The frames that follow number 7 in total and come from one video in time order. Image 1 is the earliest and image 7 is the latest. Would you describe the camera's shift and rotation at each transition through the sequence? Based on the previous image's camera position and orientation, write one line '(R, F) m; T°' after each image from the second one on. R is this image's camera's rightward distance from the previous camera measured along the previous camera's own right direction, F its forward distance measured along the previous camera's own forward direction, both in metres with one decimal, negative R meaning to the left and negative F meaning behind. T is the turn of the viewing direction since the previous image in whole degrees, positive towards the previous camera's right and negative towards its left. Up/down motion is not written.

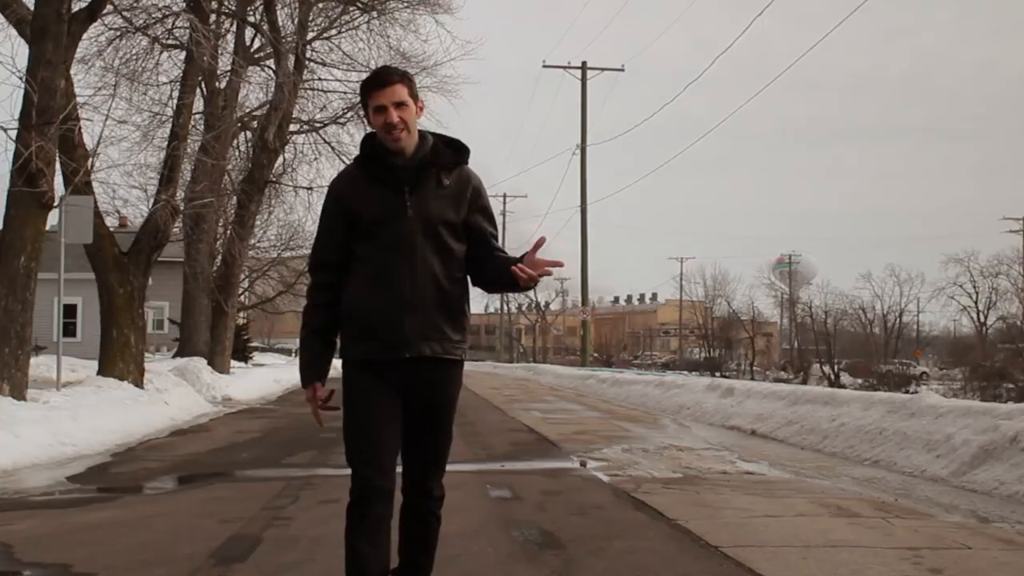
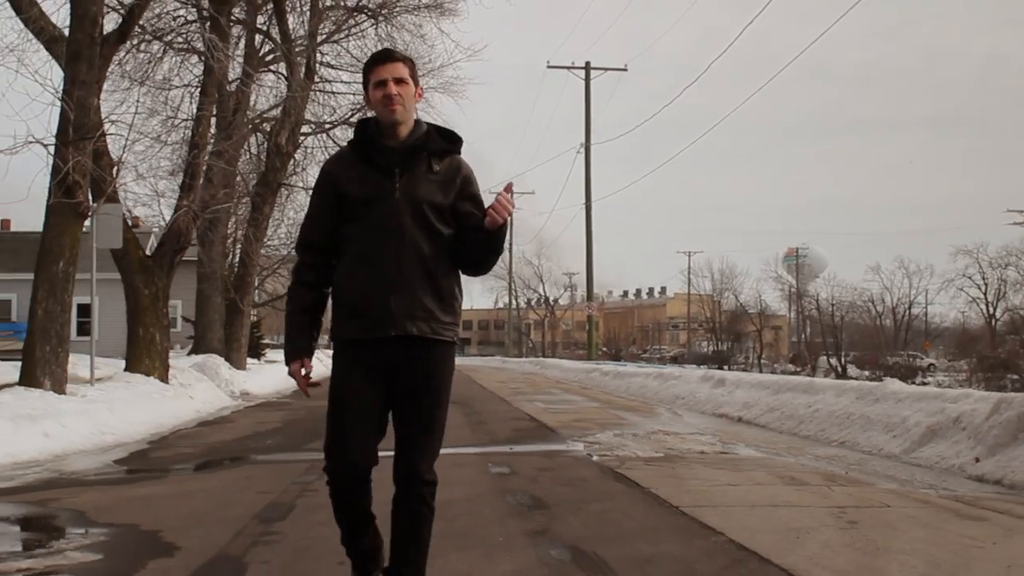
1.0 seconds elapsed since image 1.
(+0.1, -1.0) m; -1°
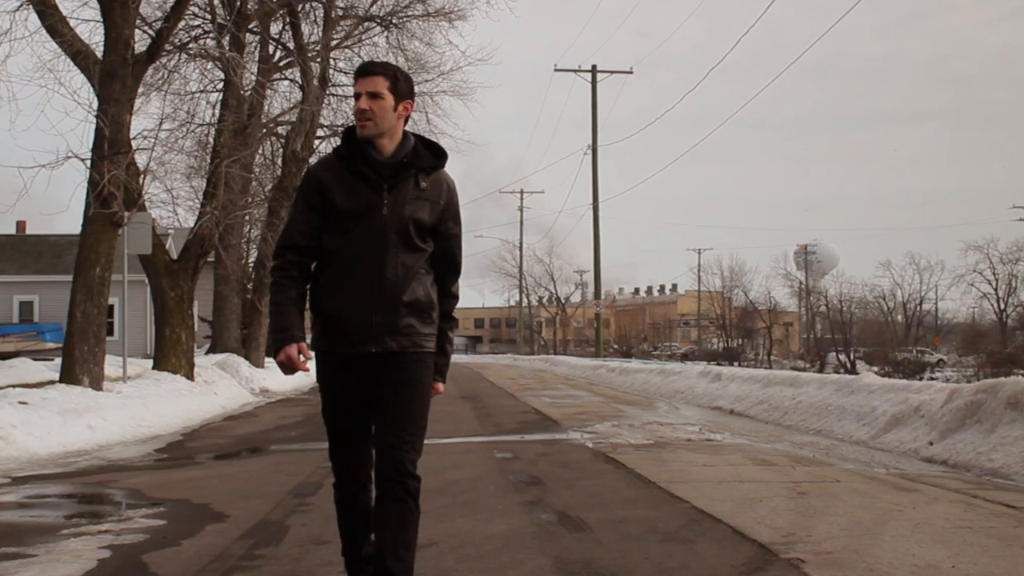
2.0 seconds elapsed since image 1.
(+0.1, -0.9) m; -1°
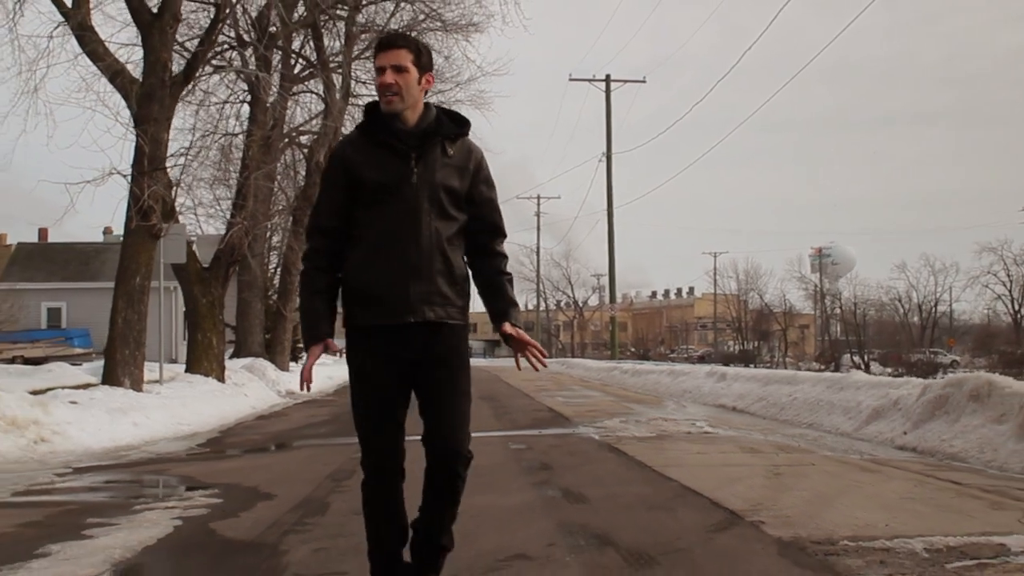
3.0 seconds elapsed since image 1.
(+0.1, -0.9) m; -1°
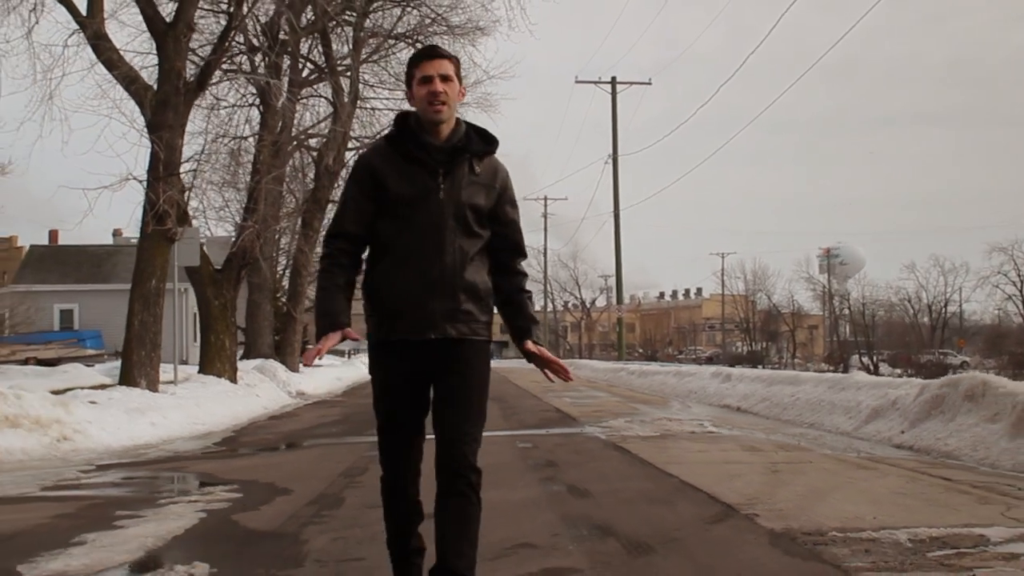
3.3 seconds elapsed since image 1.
(0.0, -0.3) m; 0°
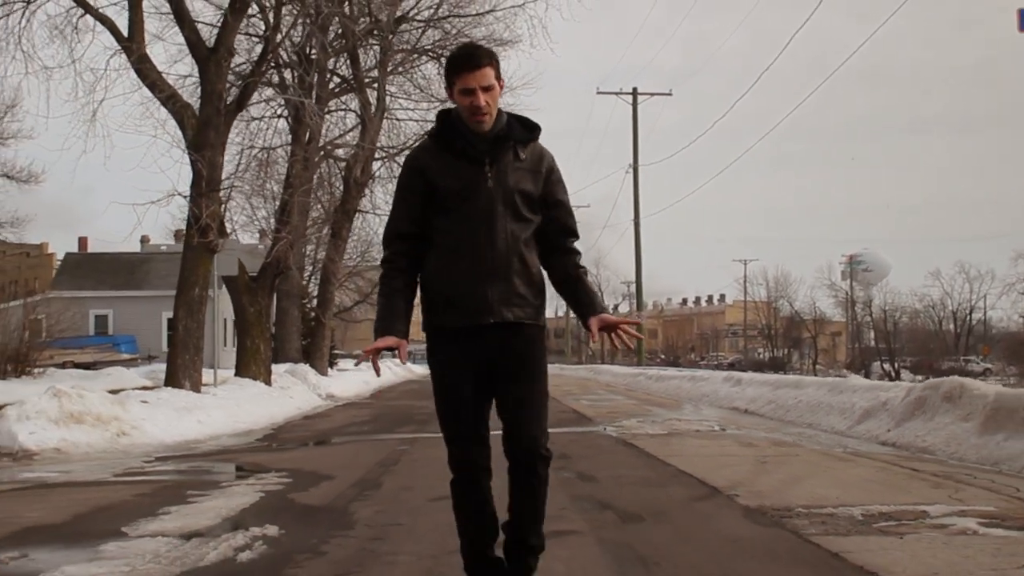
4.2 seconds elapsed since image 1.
(+0.1, -1.0) m; -1°
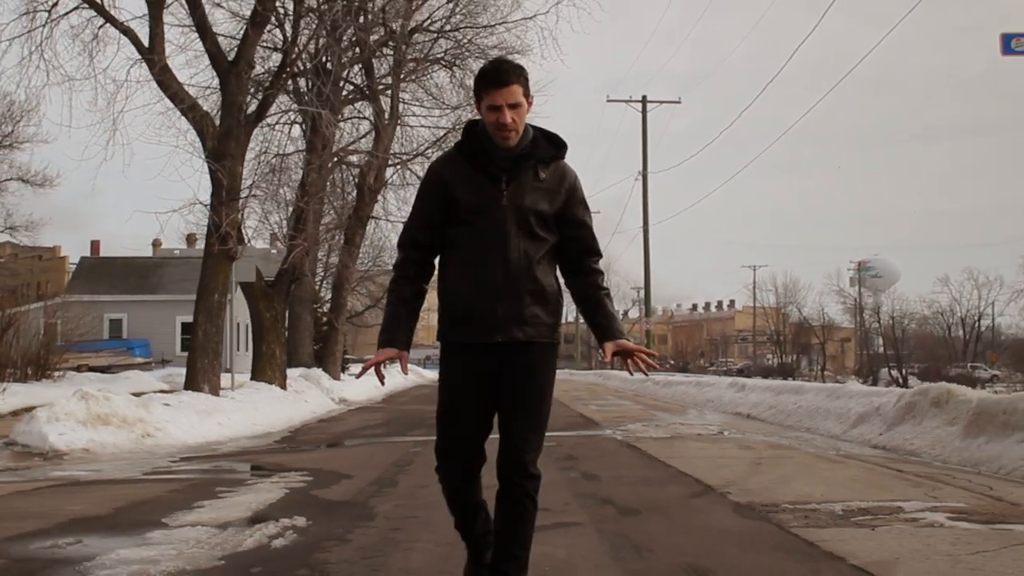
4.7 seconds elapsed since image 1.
(0.0, -0.5) m; -1°
